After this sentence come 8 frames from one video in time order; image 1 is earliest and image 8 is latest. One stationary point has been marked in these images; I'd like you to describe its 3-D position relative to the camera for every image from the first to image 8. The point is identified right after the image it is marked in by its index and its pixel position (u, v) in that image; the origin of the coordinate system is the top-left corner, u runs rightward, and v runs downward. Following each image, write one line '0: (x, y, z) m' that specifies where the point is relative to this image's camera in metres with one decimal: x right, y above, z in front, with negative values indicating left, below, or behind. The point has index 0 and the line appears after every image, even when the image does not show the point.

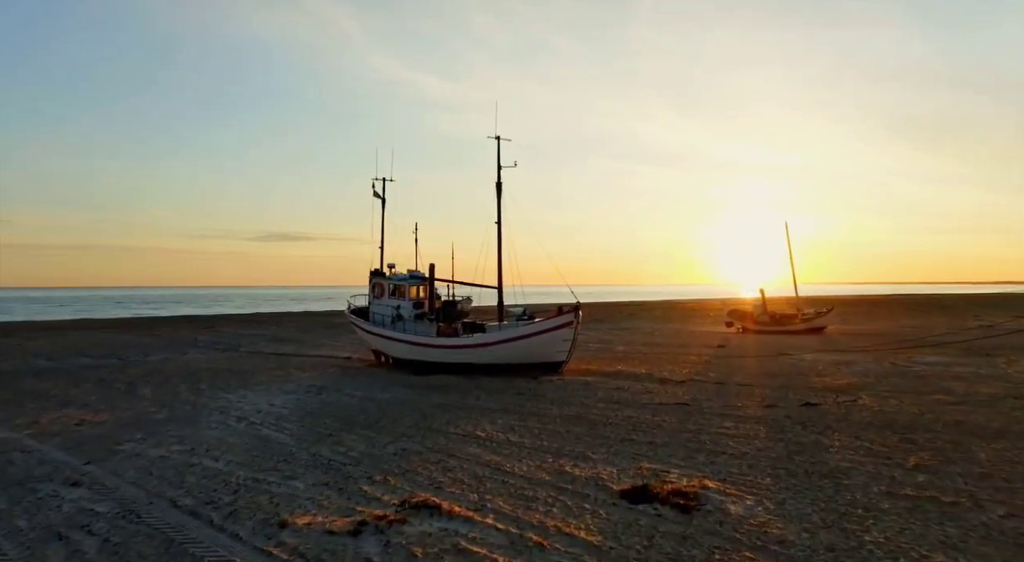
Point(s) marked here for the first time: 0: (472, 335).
0: (-1.4, -1.8, +19.8) m
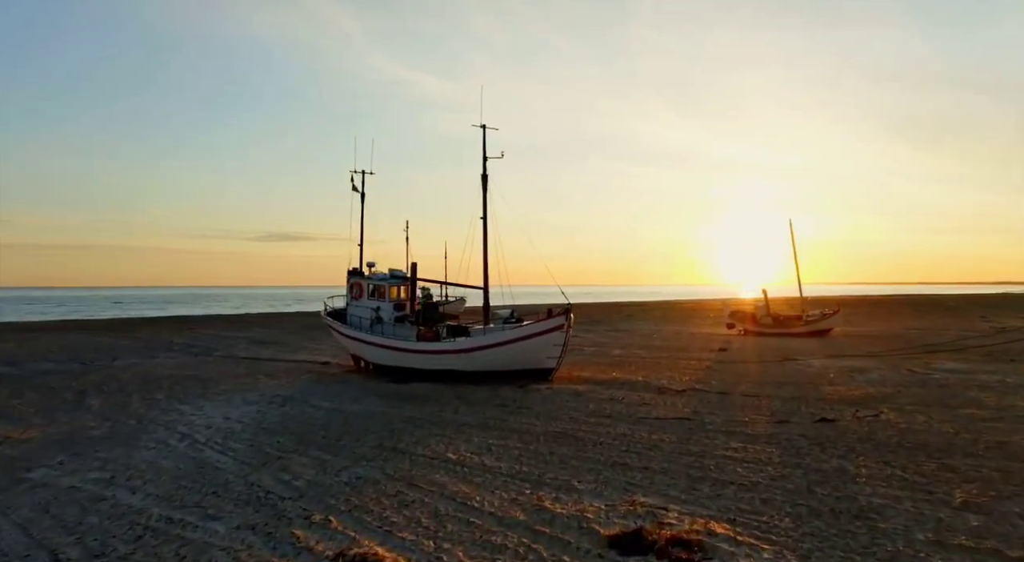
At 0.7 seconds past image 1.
0: (-1.8, -1.8, +18.3) m
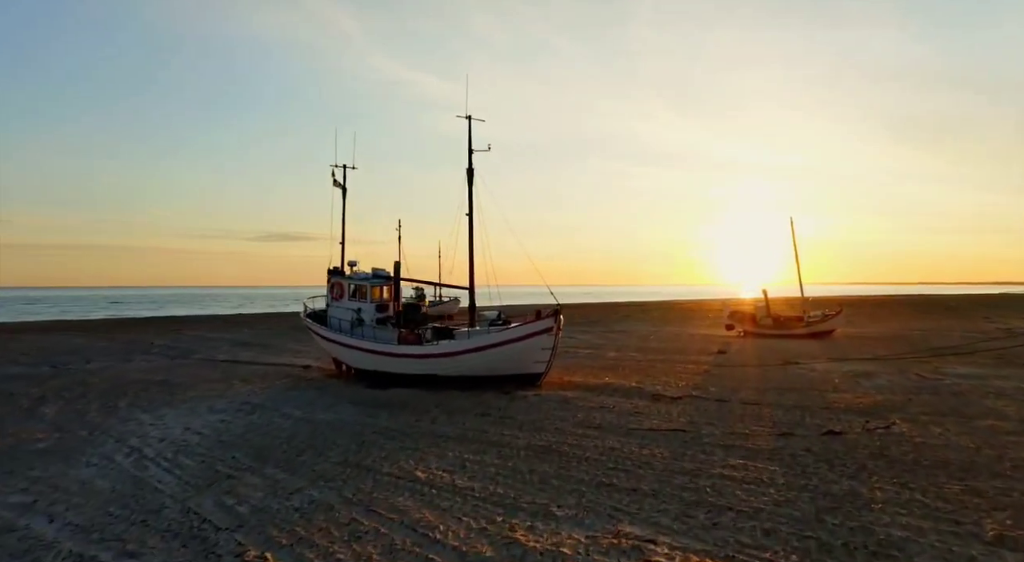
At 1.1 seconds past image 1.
0: (-2.2, -1.8, +17.3) m
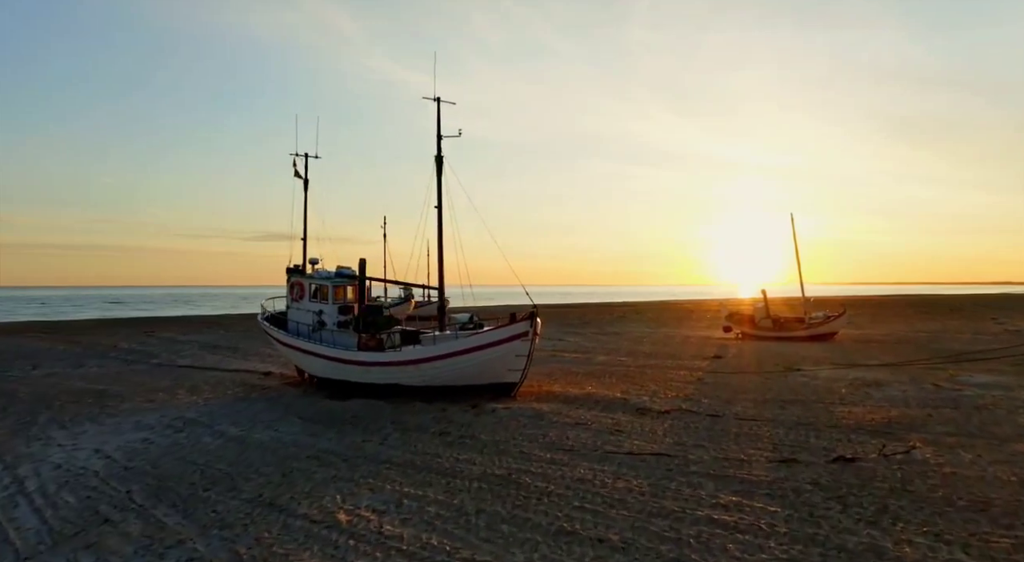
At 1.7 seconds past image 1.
0: (-2.9, -1.8, +15.7) m
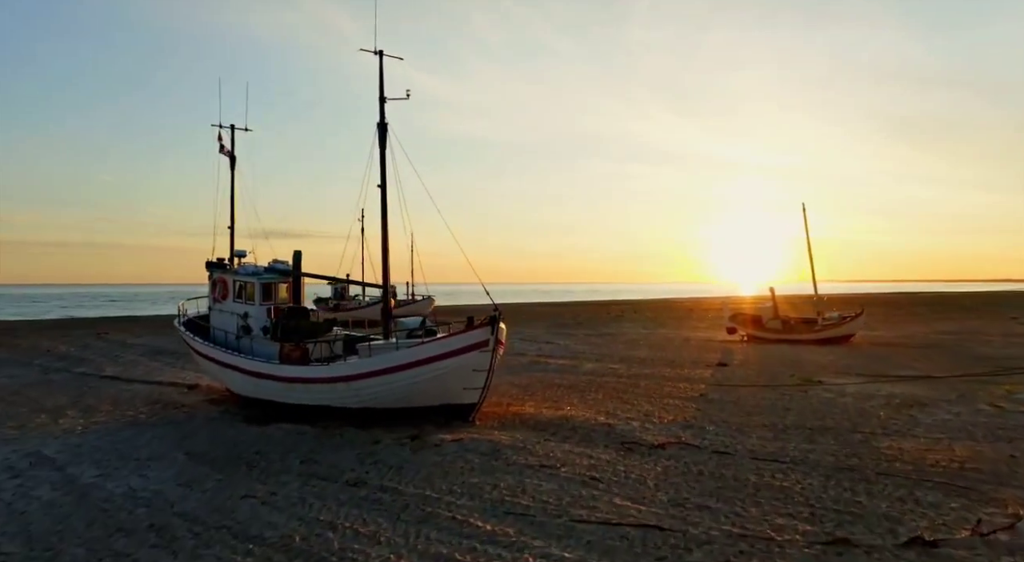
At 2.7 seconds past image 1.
0: (-3.8, -1.7, +12.6) m
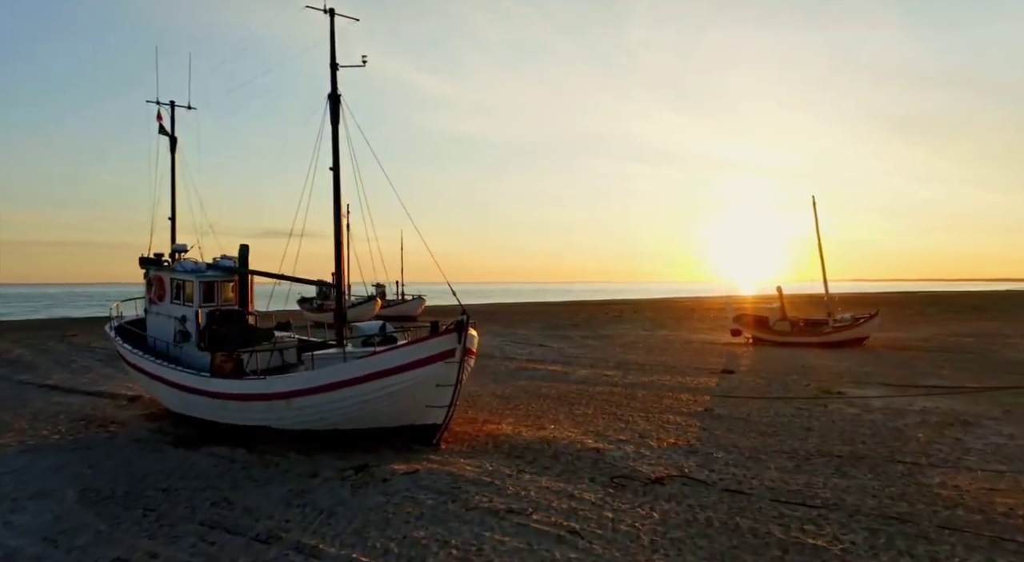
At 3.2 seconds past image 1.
0: (-4.3, -1.7, +10.7) m
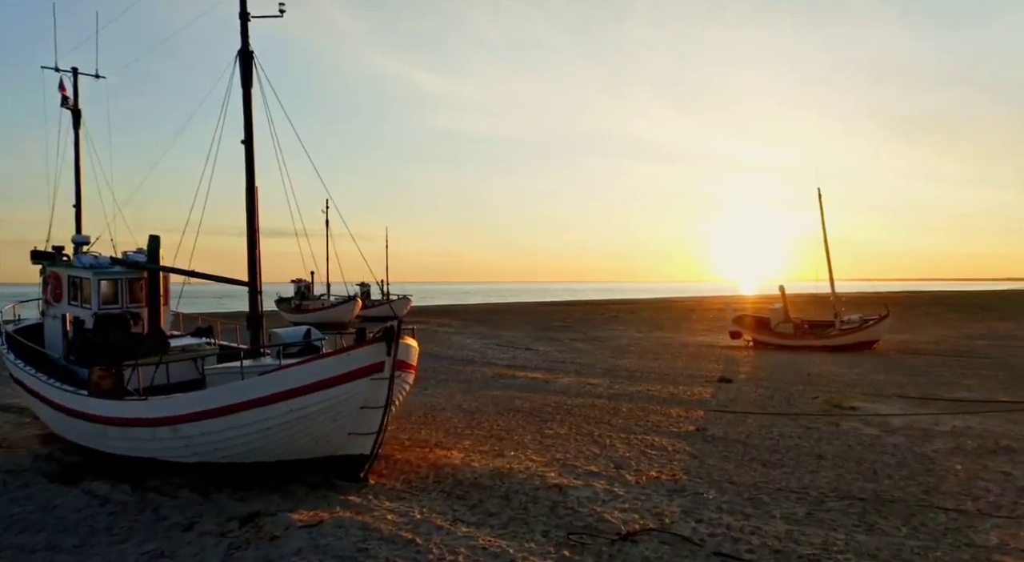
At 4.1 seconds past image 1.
0: (-5.1, -1.6, +8.7) m
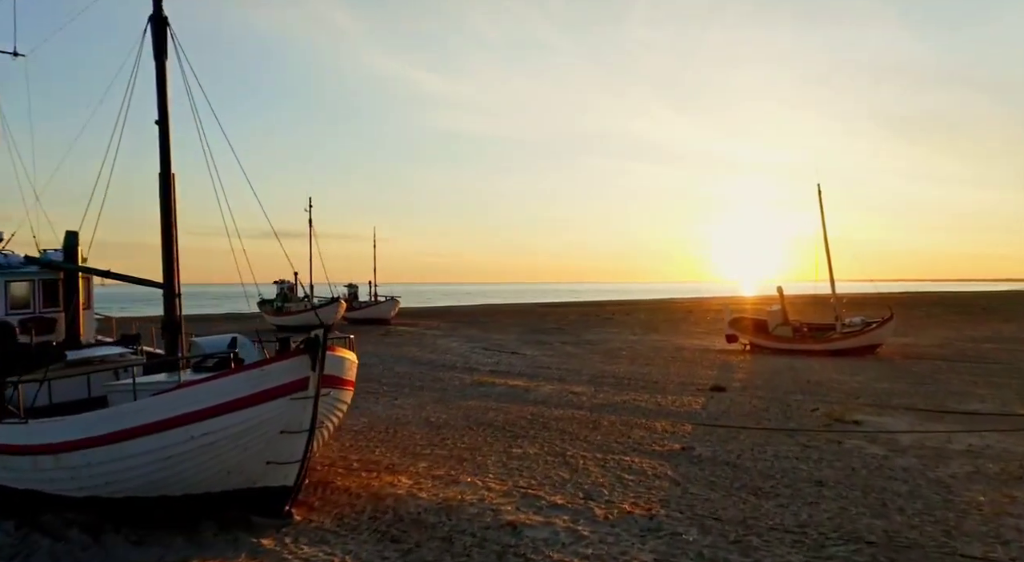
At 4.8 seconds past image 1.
0: (-5.7, -1.7, +7.5) m
